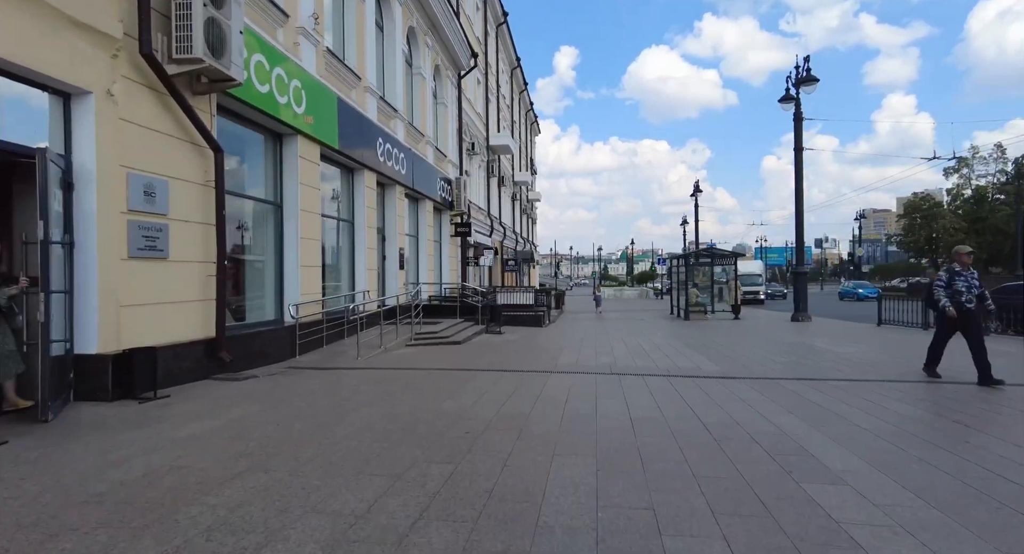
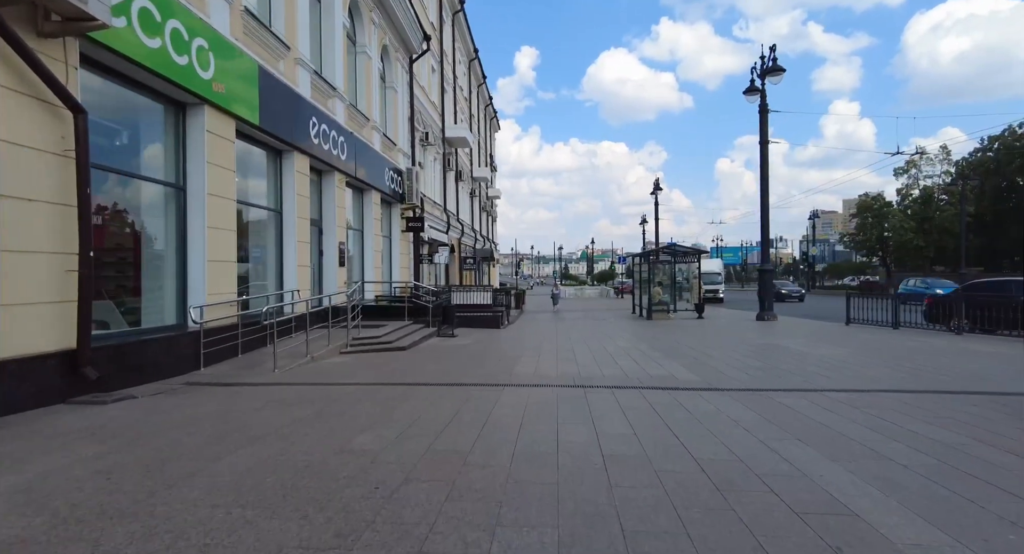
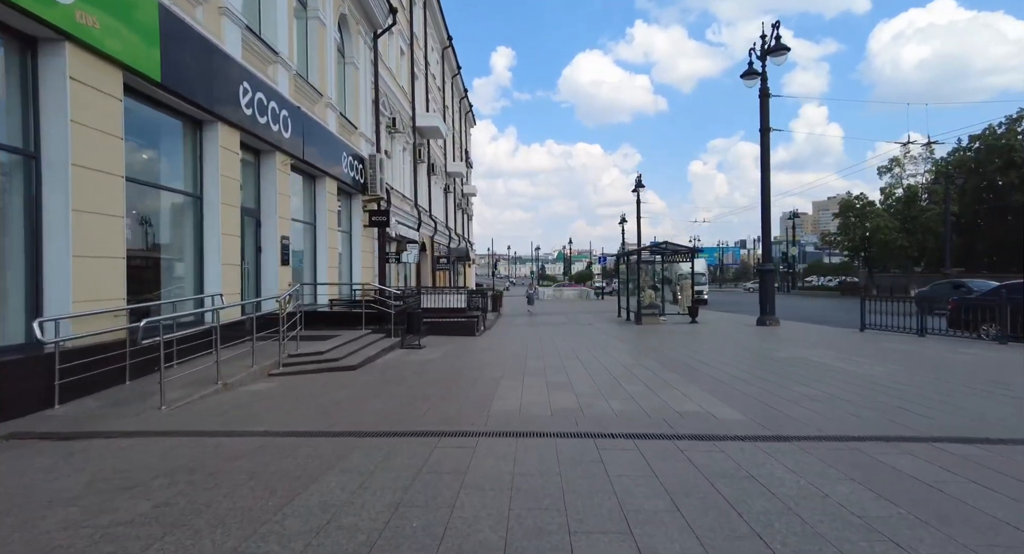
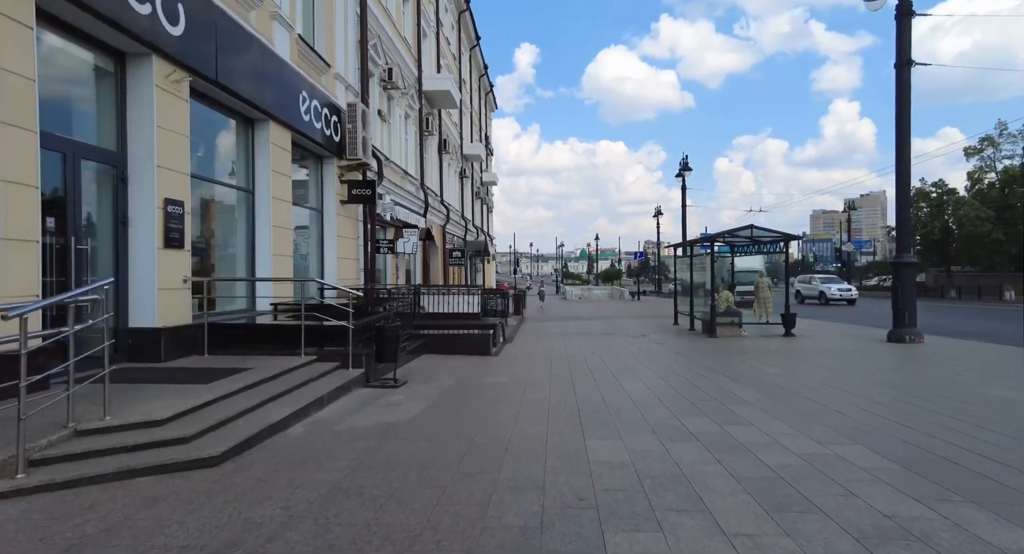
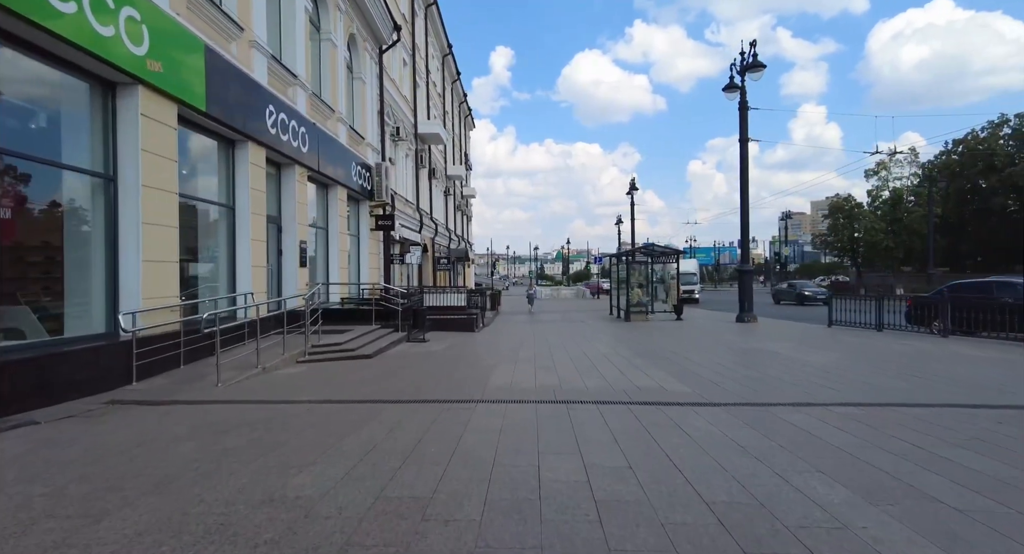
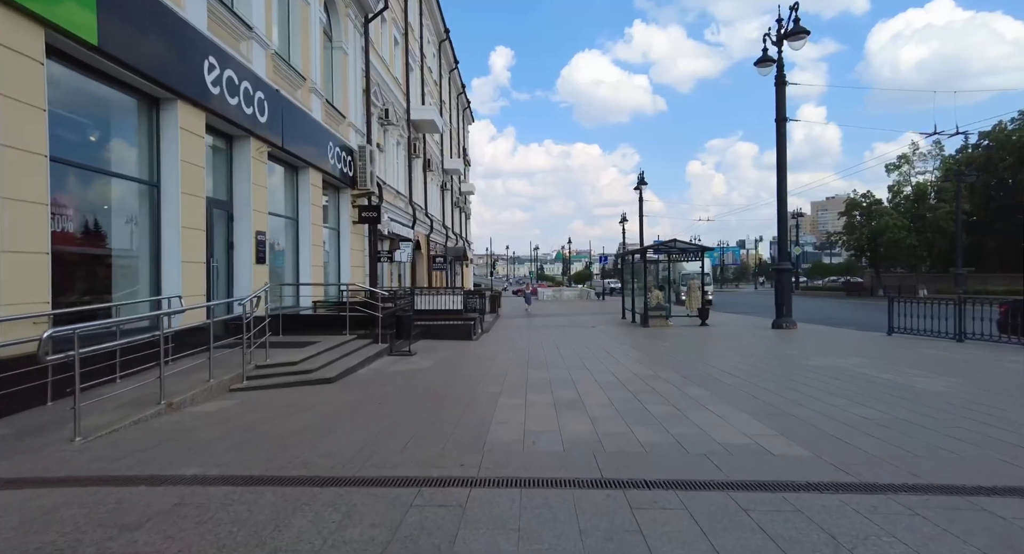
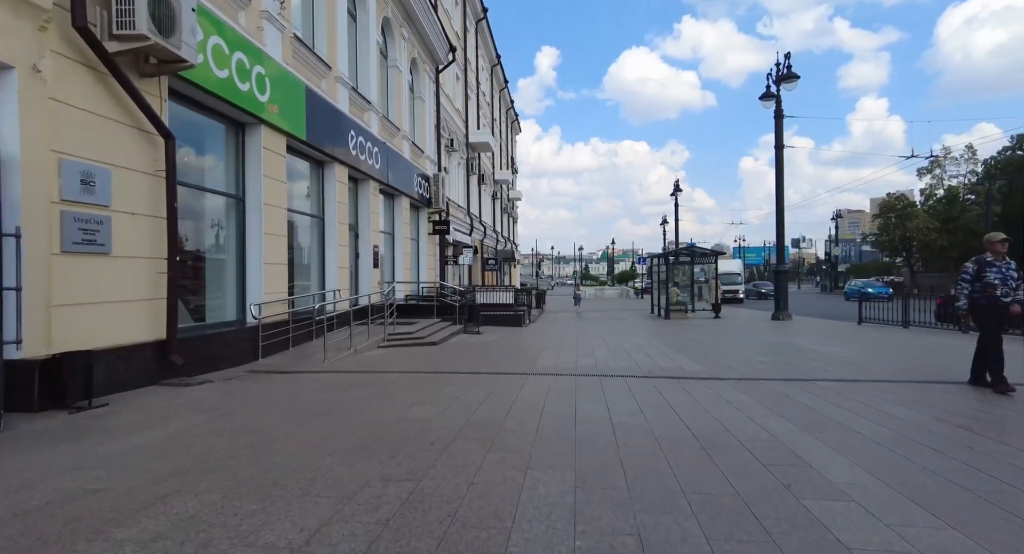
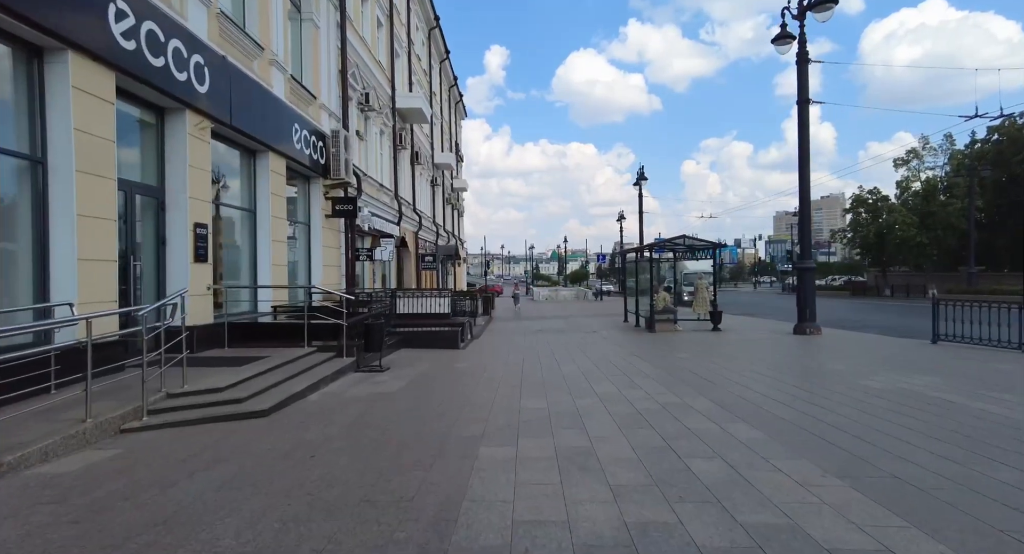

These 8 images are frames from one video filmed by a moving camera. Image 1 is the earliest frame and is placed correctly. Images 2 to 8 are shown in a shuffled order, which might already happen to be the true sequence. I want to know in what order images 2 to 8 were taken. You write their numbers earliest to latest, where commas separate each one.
7, 2, 5, 3, 6, 8, 4
